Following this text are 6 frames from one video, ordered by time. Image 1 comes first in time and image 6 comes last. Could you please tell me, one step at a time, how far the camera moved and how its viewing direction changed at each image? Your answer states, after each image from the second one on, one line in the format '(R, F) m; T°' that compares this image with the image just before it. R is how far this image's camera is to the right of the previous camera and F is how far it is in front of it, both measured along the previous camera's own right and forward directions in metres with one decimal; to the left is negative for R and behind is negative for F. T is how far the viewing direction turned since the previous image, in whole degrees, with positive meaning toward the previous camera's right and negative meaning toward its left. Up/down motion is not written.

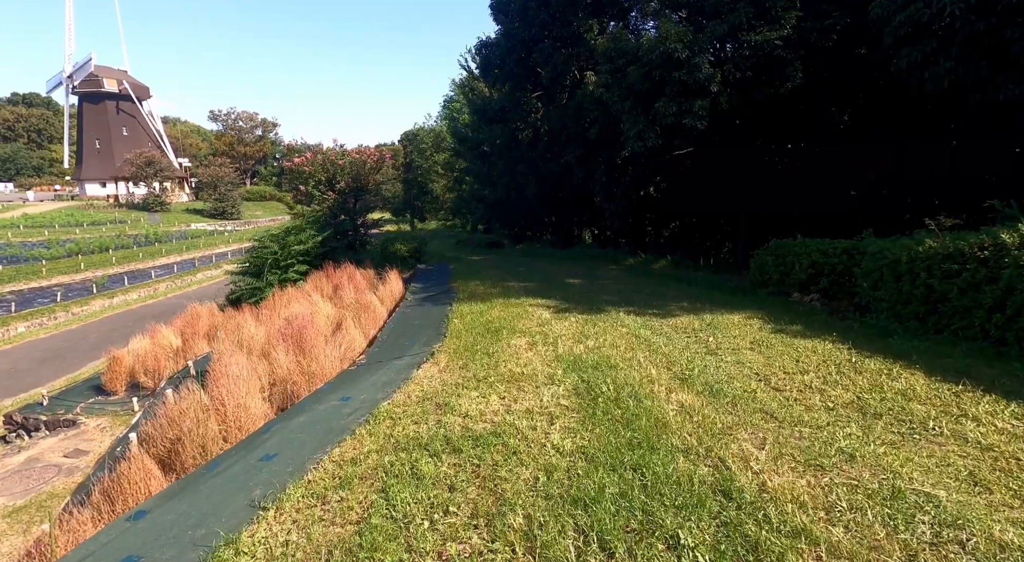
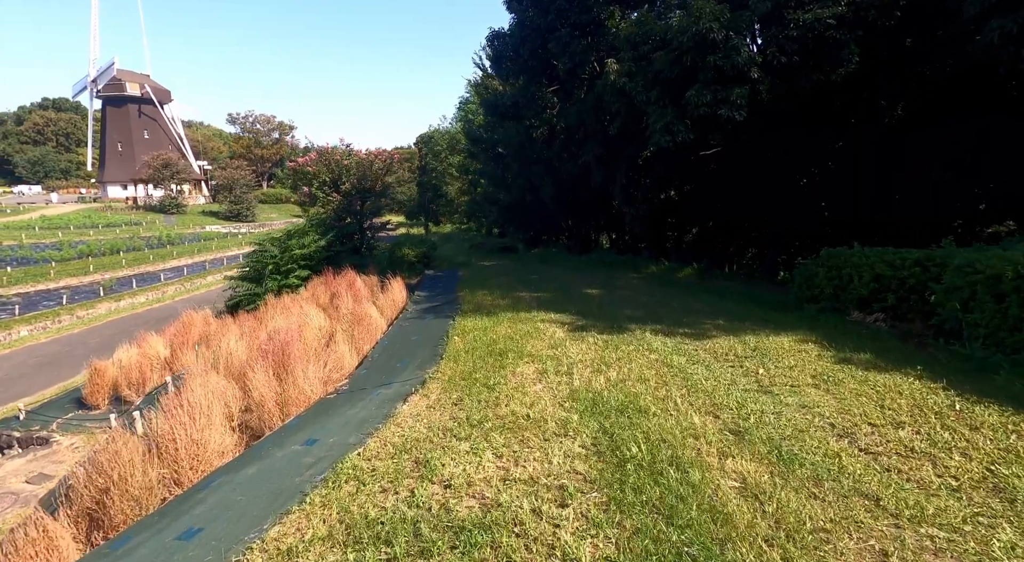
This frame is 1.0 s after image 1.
(+0.1, +1.1) m; -2°
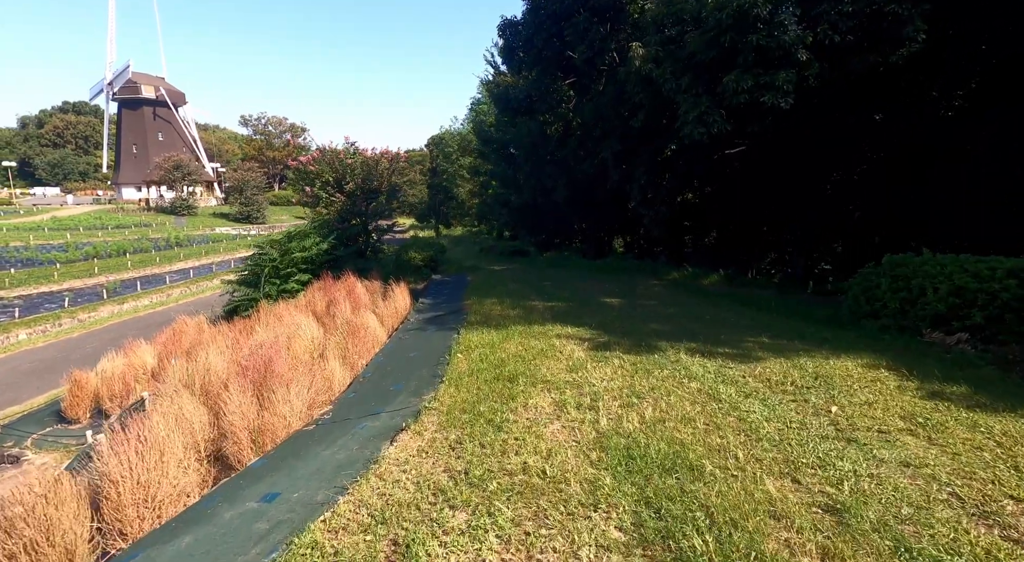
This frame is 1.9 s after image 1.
(0.0, +0.9) m; -1°
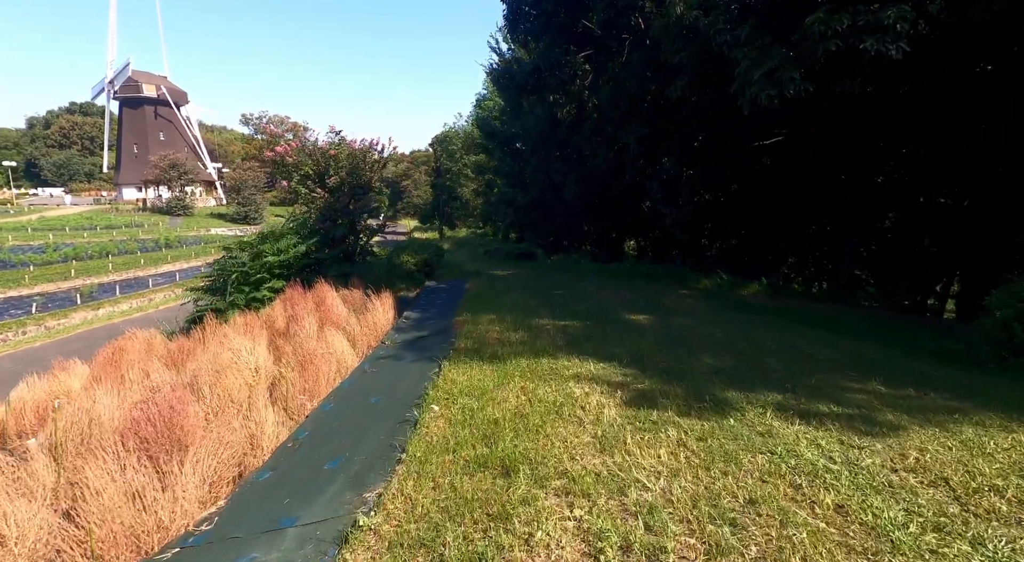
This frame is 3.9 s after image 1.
(0.0, +2.0) m; 0°
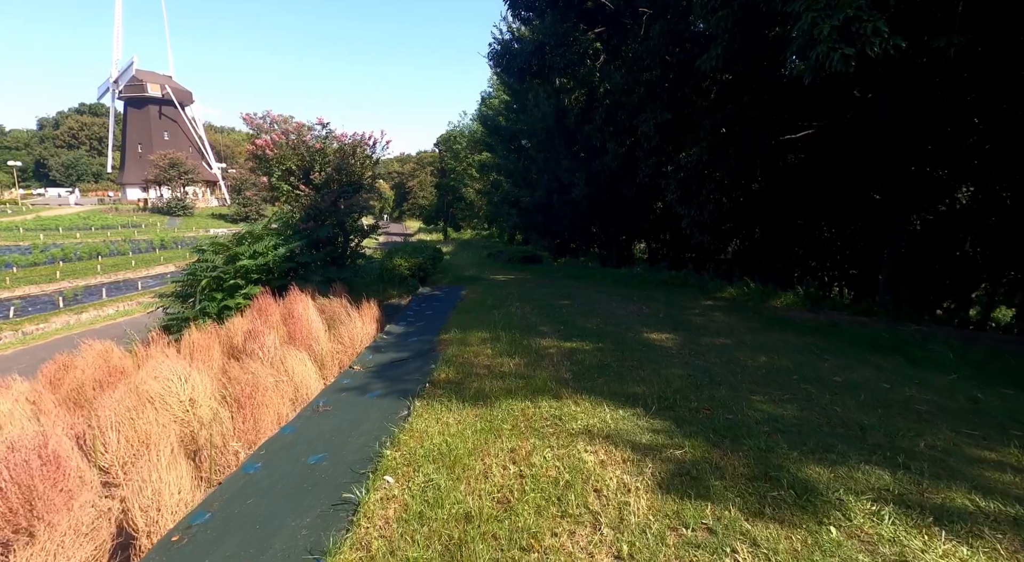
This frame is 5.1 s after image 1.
(+0.1, +1.3) m; -1°
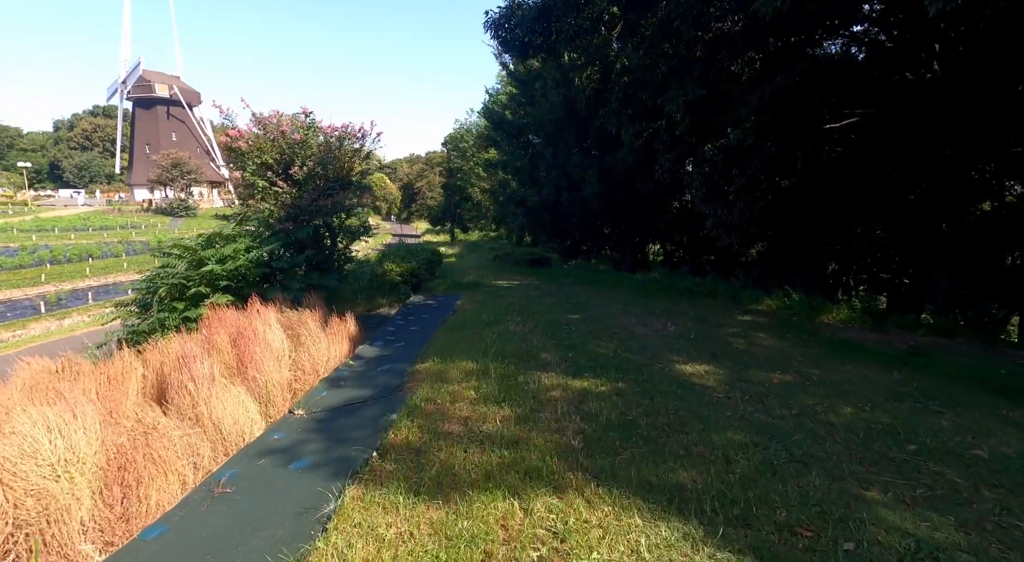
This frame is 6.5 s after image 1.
(+0.1, +1.5) m; -1°
